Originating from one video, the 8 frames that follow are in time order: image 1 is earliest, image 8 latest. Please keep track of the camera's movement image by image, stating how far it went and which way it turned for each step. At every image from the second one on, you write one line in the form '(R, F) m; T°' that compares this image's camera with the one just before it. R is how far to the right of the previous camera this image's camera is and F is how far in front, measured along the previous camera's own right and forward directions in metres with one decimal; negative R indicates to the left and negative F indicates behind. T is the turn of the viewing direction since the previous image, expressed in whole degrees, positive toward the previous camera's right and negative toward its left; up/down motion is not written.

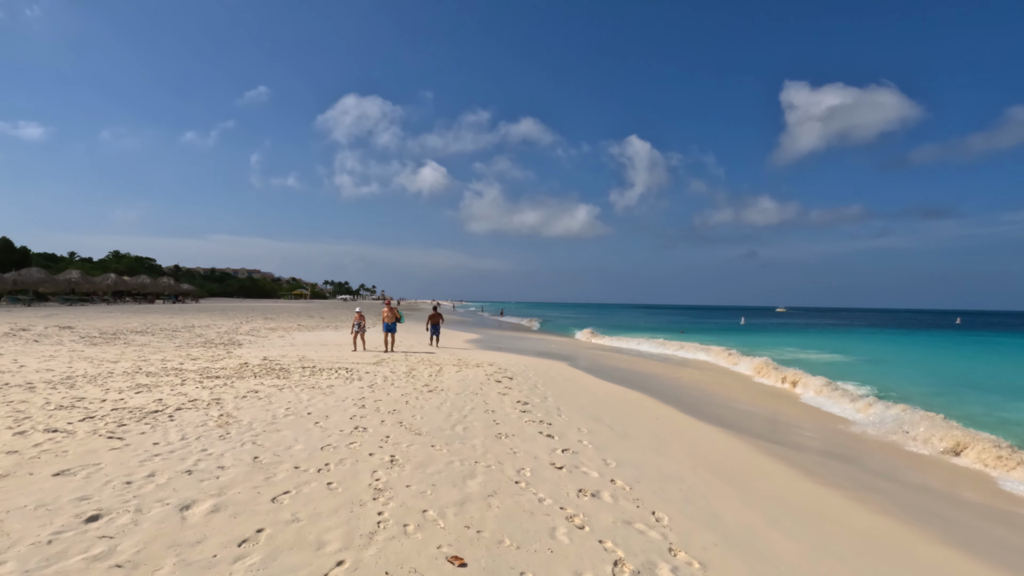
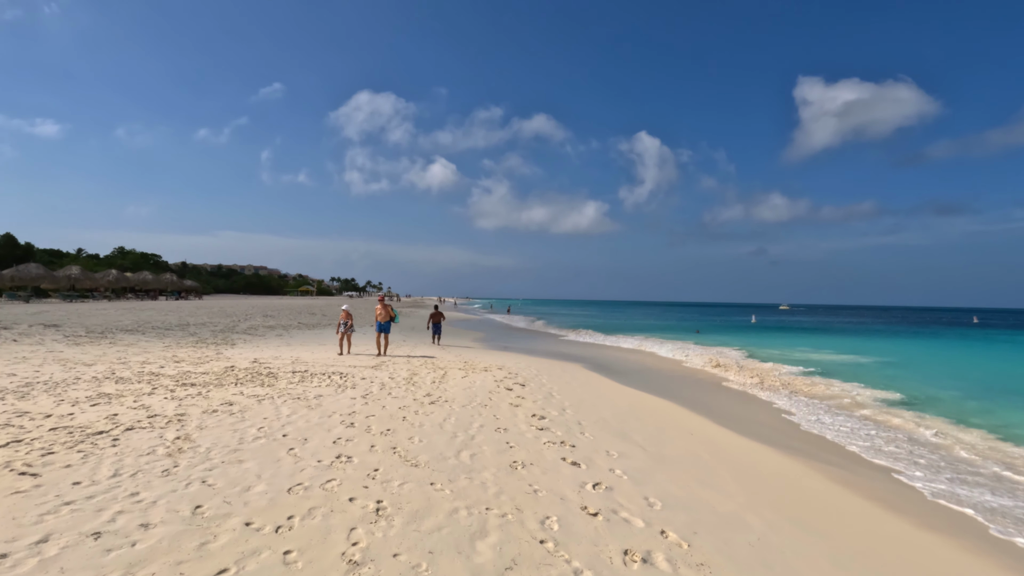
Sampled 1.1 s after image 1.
(-0.1, +1.0) m; -1°
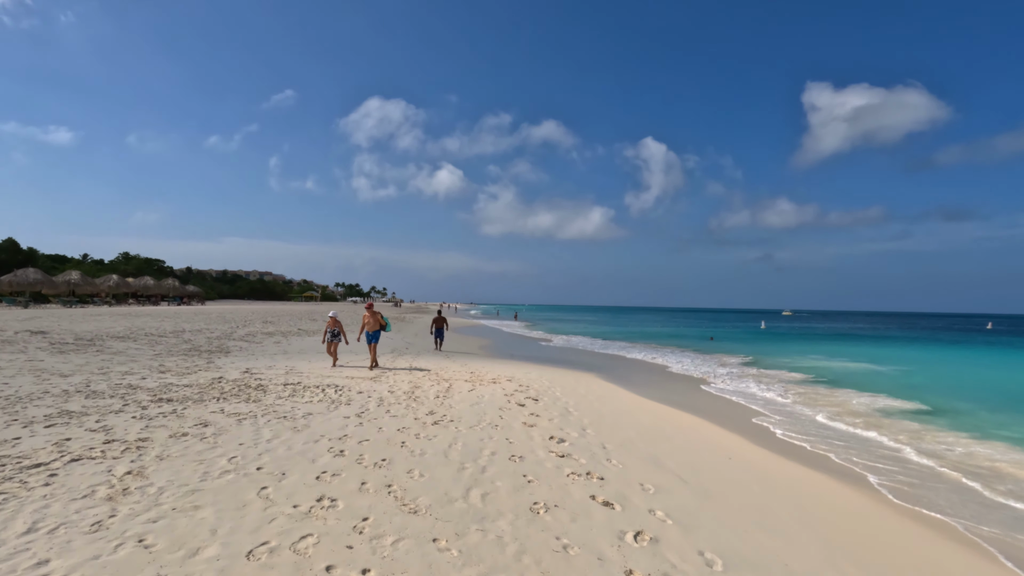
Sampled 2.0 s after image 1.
(-0.1, +0.8) m; 0°
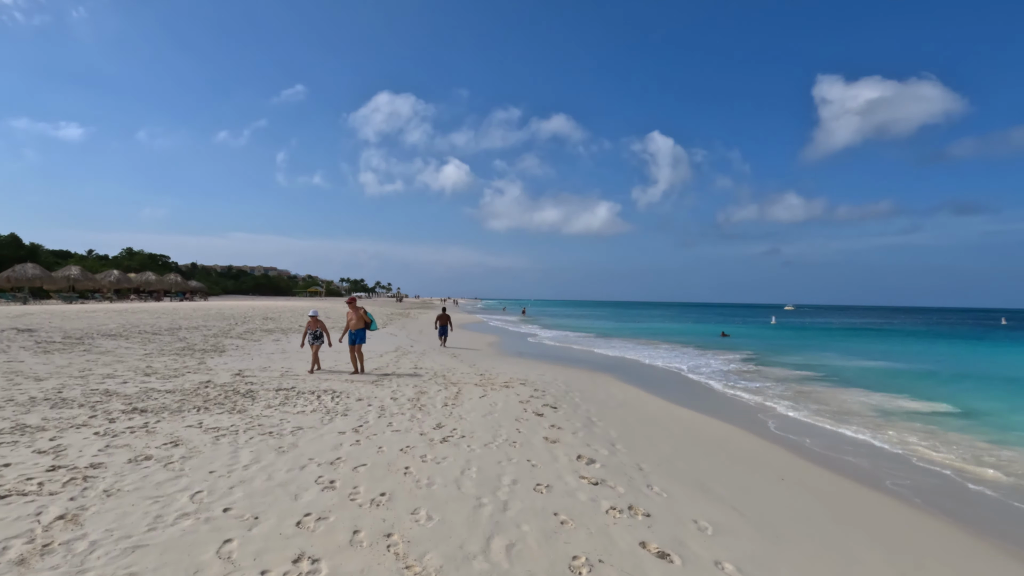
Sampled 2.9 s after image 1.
(-0.1, +0.8) m; -1°
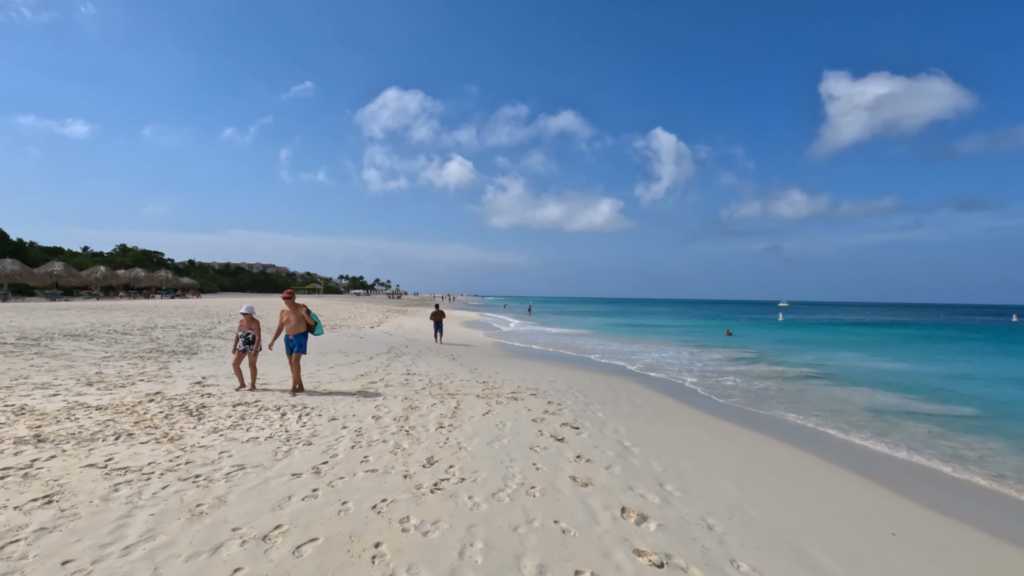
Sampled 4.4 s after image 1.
(-0.1, +1.4) m; 0°
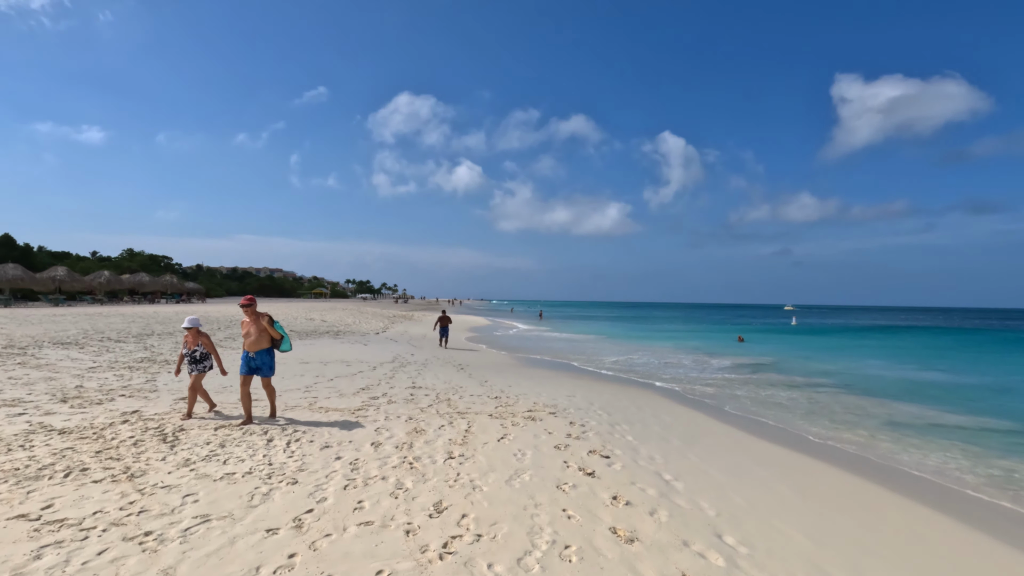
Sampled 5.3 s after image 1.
(-0.1, +0.7) m; -1°
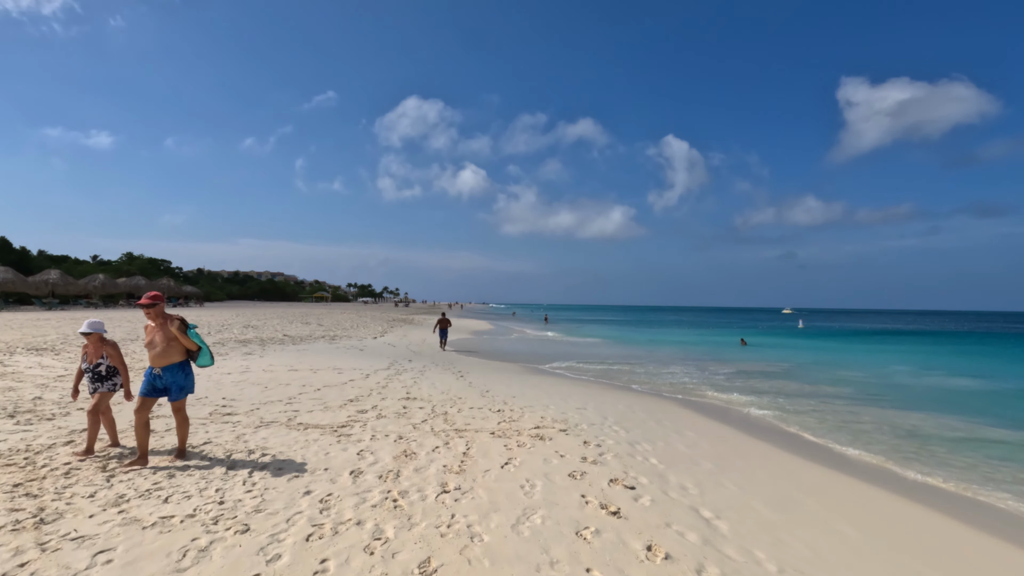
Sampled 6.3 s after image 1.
(0.0, +0.8) m; 0°
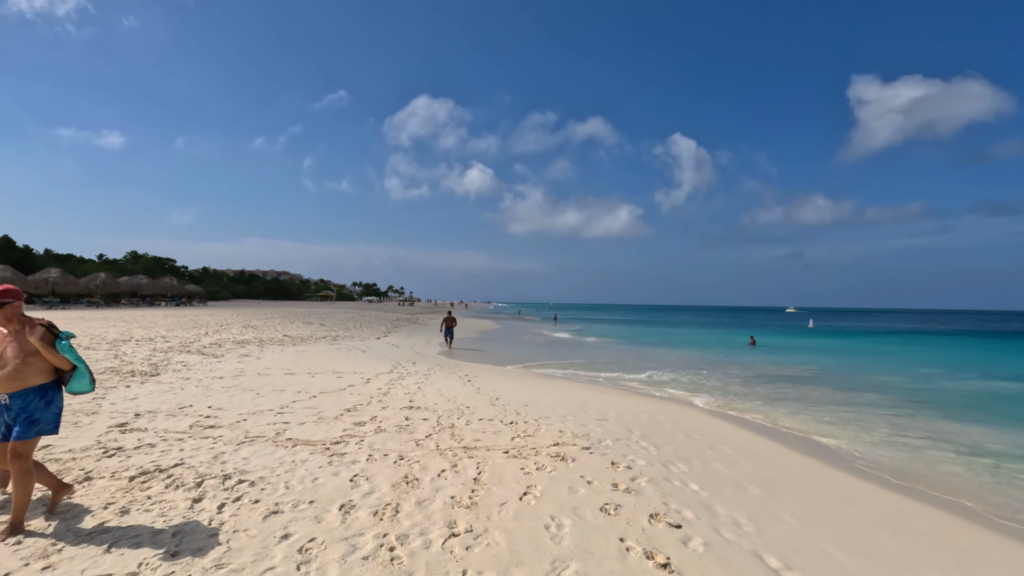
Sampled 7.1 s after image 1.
(-0.1, +0.7) m; -1°
